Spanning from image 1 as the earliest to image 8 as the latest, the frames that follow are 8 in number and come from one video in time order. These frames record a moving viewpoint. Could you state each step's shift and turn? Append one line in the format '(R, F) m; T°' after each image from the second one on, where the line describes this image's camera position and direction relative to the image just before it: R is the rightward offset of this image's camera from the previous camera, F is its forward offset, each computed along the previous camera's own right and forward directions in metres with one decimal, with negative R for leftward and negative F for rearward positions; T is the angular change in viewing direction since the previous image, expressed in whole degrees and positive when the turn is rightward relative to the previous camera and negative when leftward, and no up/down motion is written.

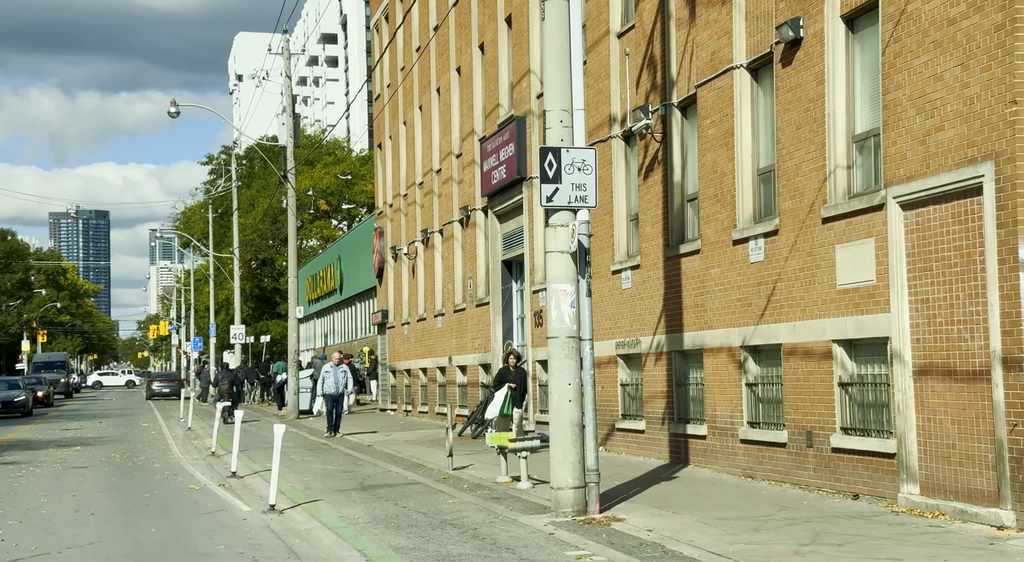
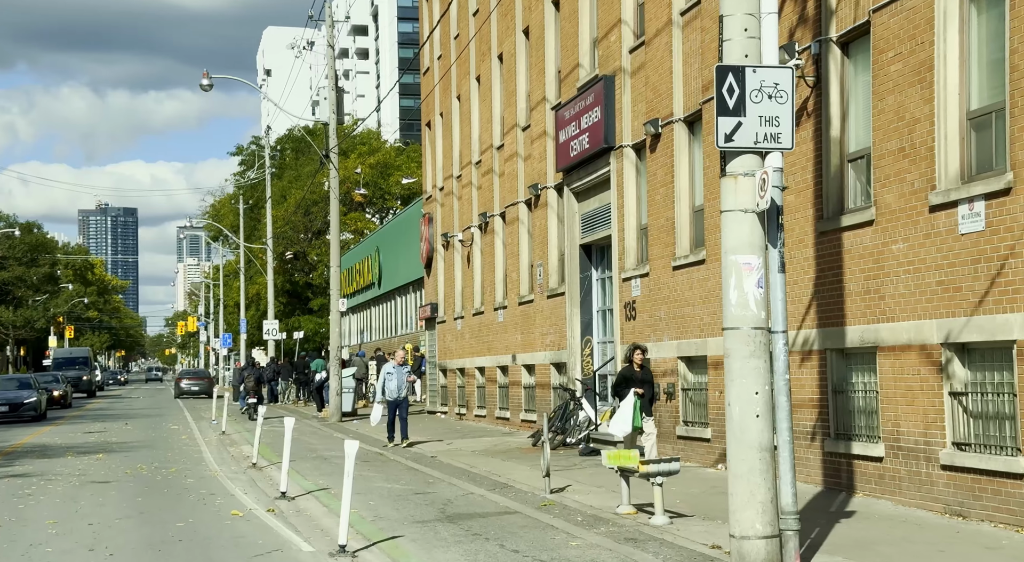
(-0.9, +2.7) m; -1°
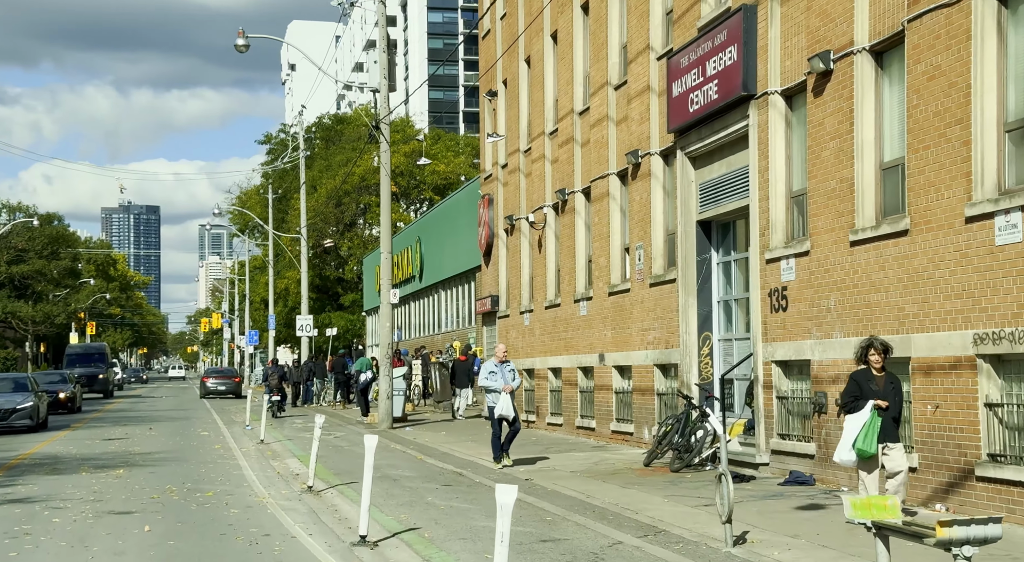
(-1.1, +3.3) m; -1°
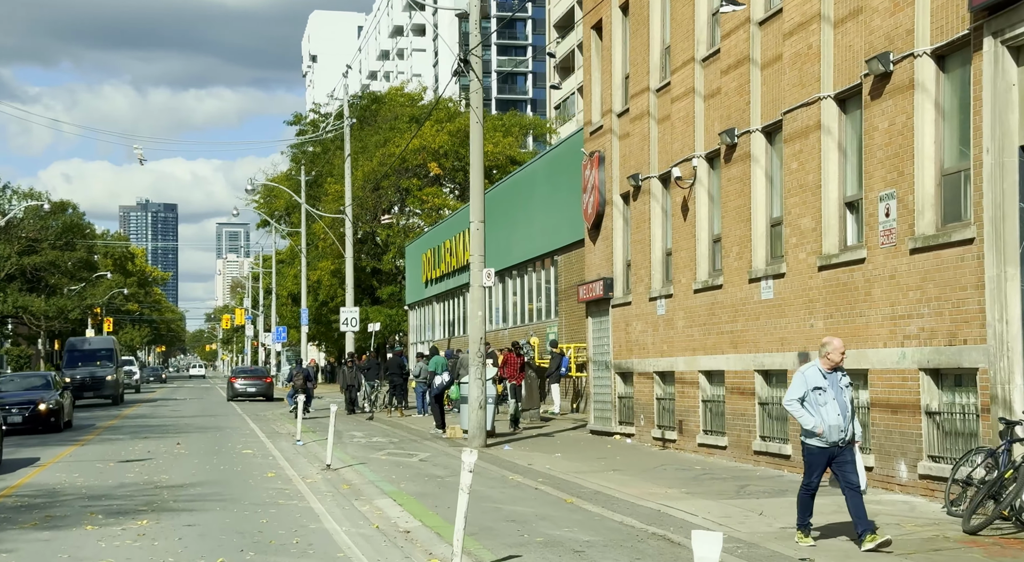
(-1.9, +5.5) m; -1°
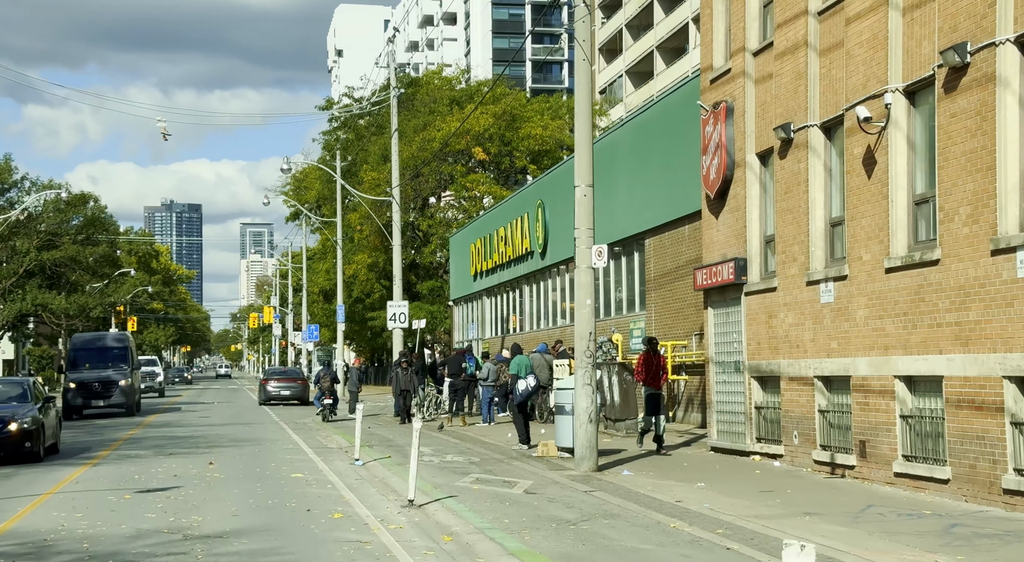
(-1.3, +4.2) m; -1°
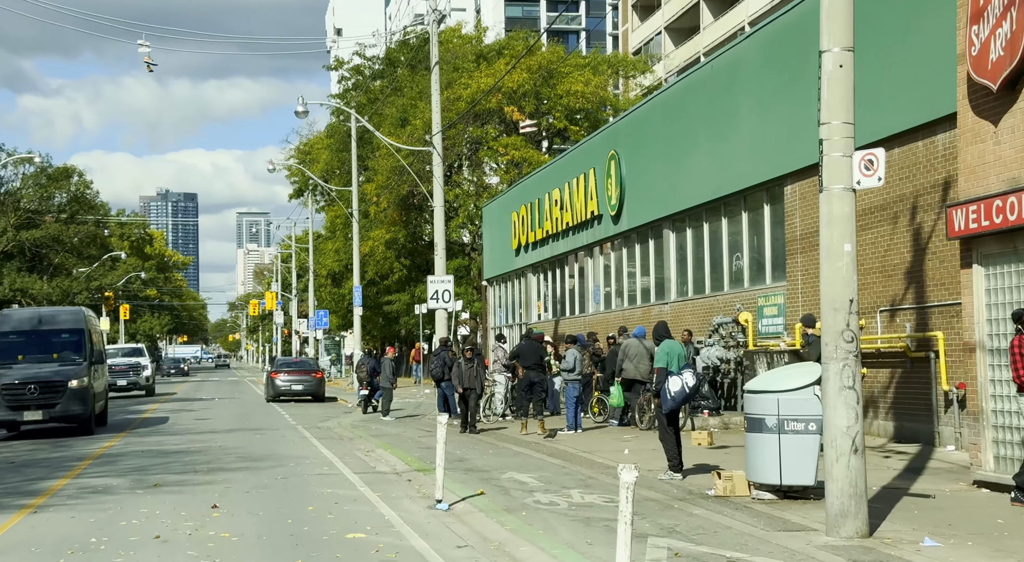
(-1.8, +6.8) m; 0°
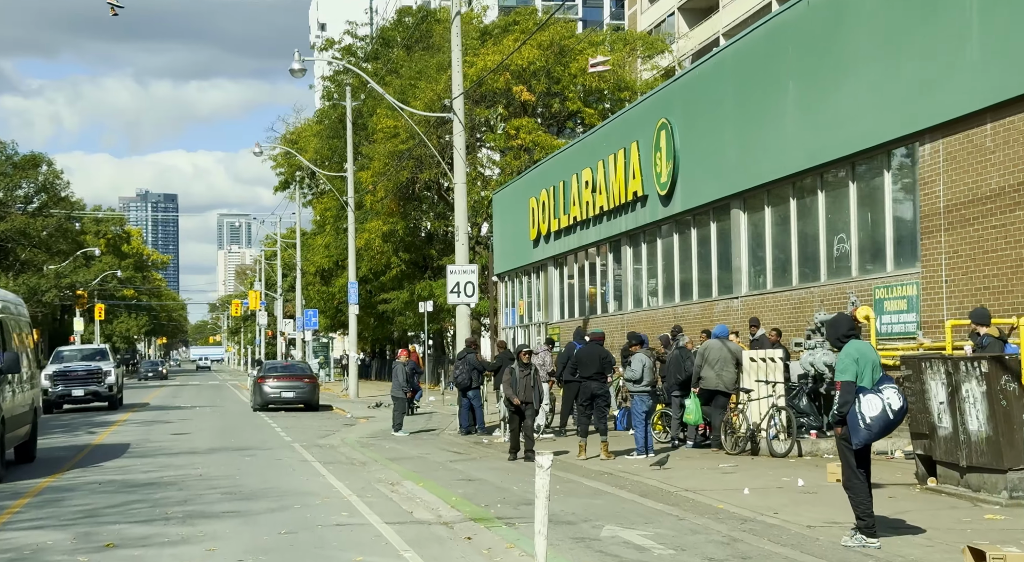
(-1.1, +4.5) m; +1°
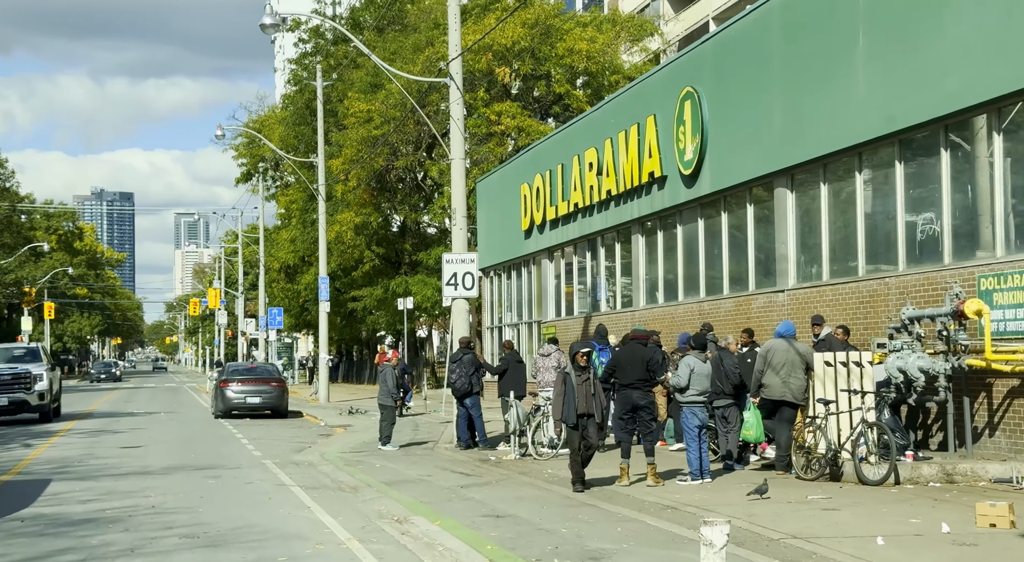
(-0.9, +3.3) m; +2°
